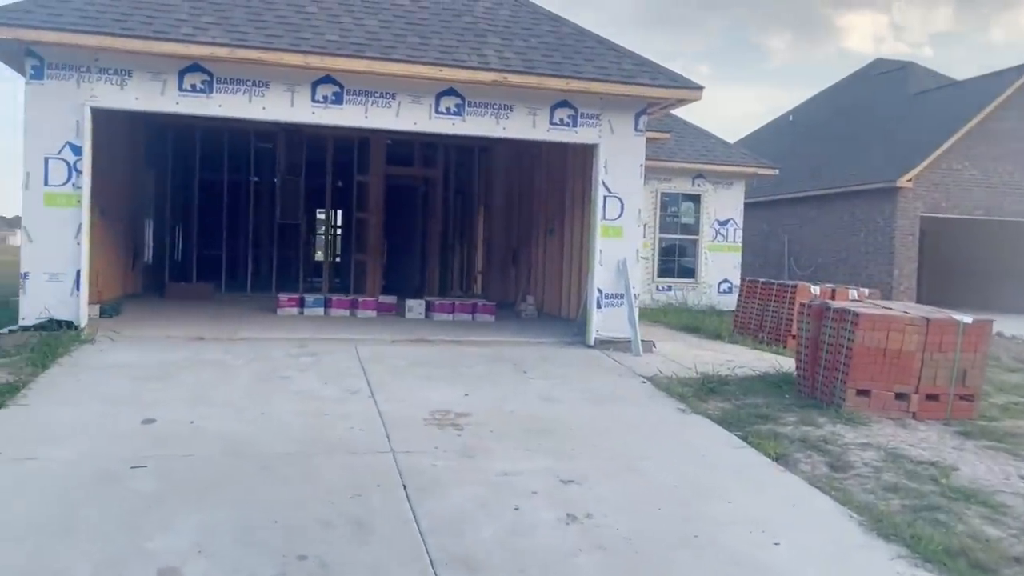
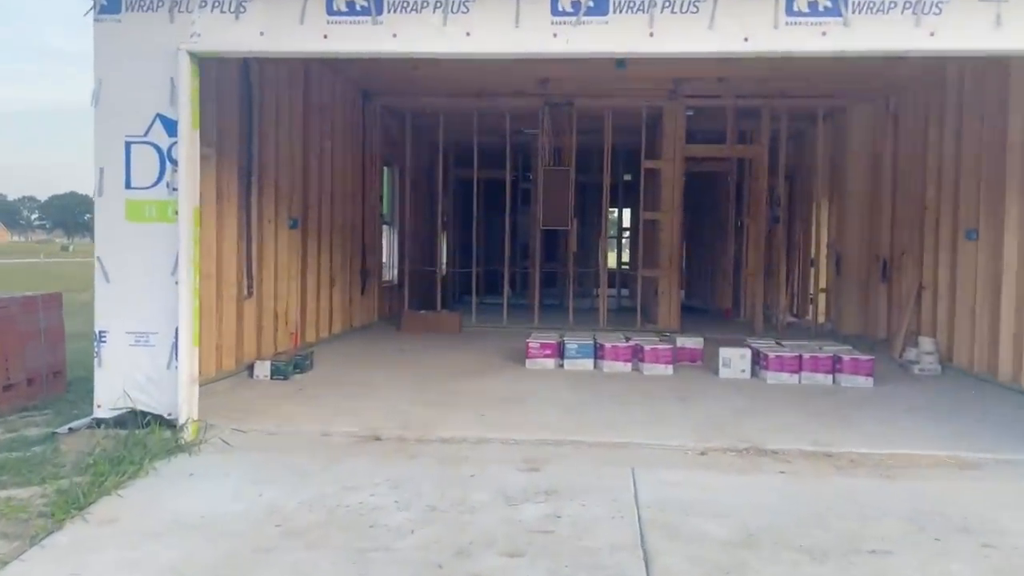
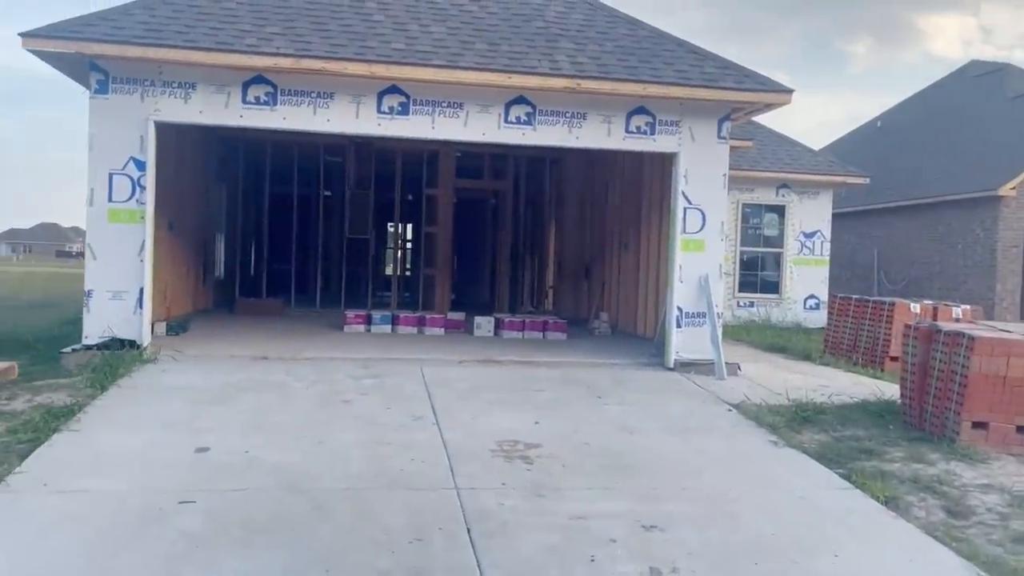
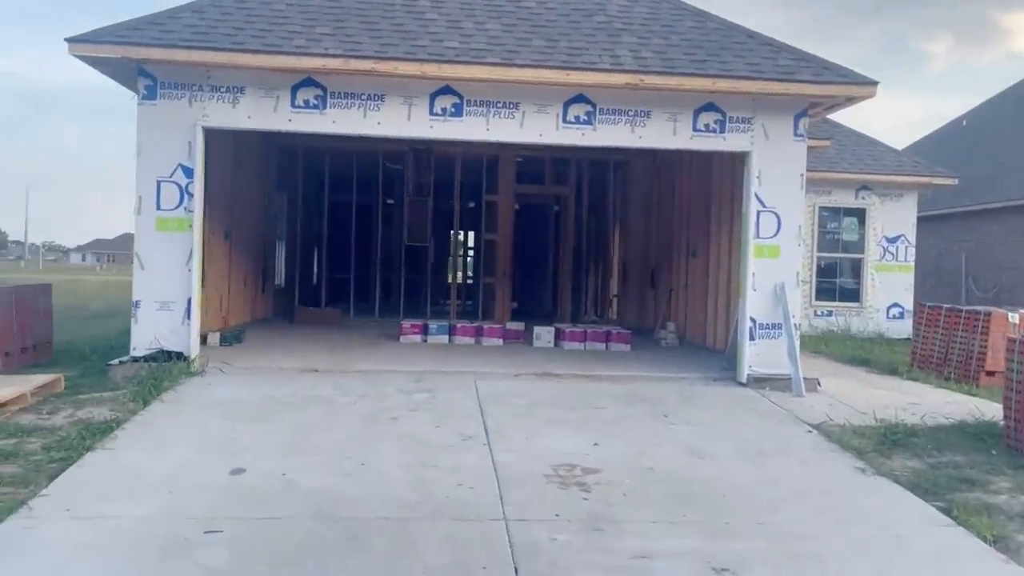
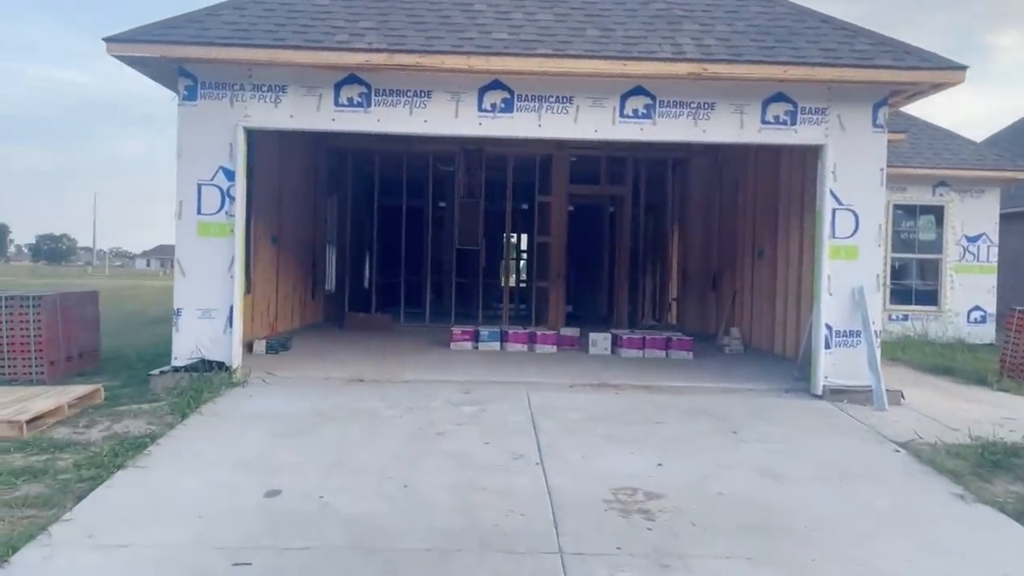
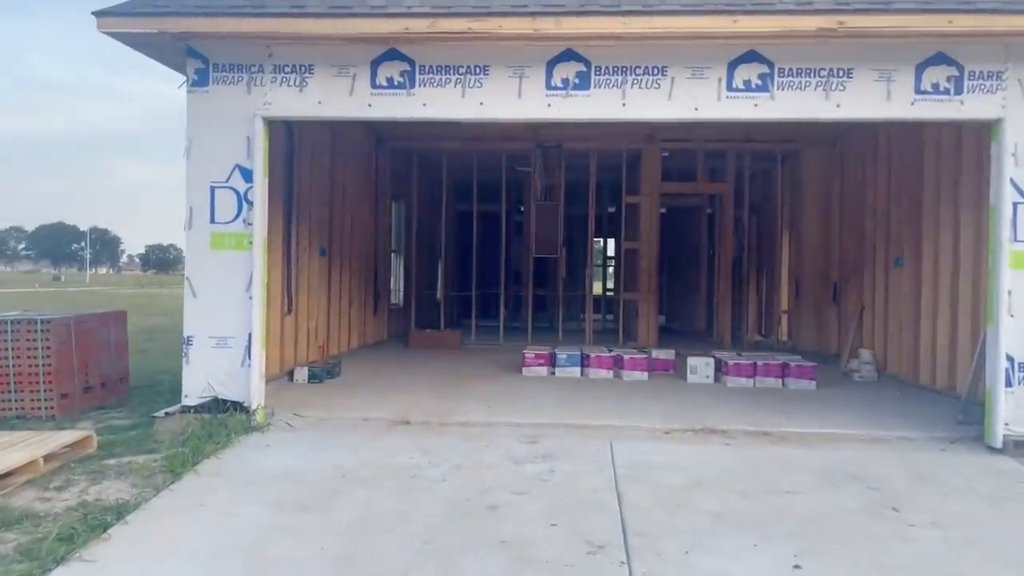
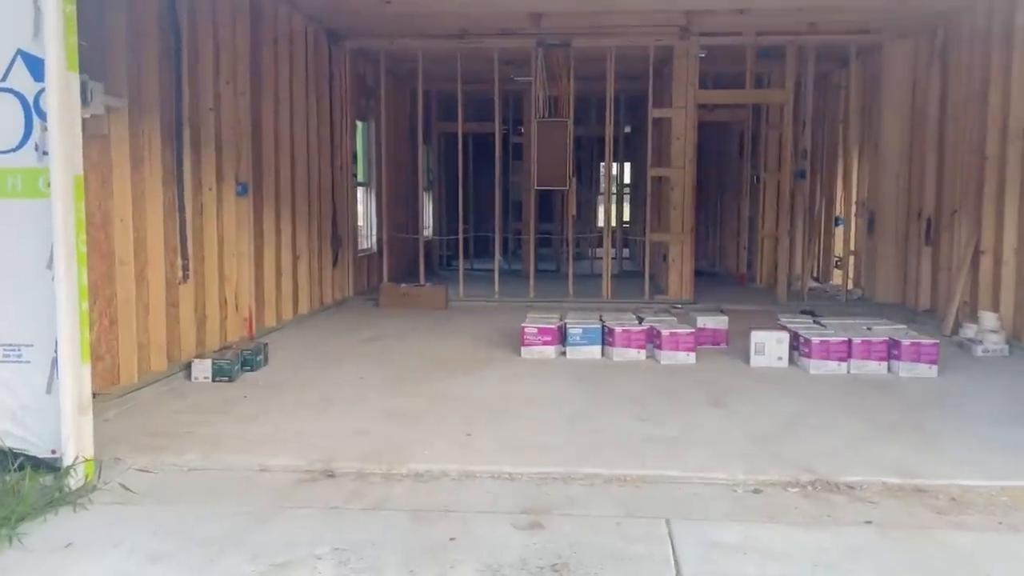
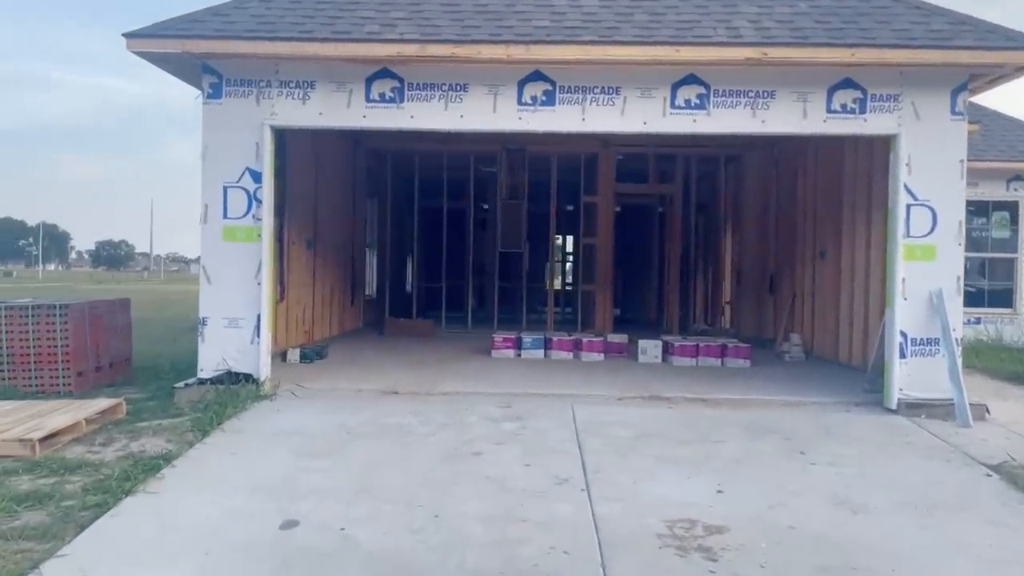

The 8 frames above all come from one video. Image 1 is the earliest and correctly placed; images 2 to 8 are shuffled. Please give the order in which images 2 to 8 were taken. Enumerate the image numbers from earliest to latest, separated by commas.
3, 4, 5, 8, 6, 2, 7
